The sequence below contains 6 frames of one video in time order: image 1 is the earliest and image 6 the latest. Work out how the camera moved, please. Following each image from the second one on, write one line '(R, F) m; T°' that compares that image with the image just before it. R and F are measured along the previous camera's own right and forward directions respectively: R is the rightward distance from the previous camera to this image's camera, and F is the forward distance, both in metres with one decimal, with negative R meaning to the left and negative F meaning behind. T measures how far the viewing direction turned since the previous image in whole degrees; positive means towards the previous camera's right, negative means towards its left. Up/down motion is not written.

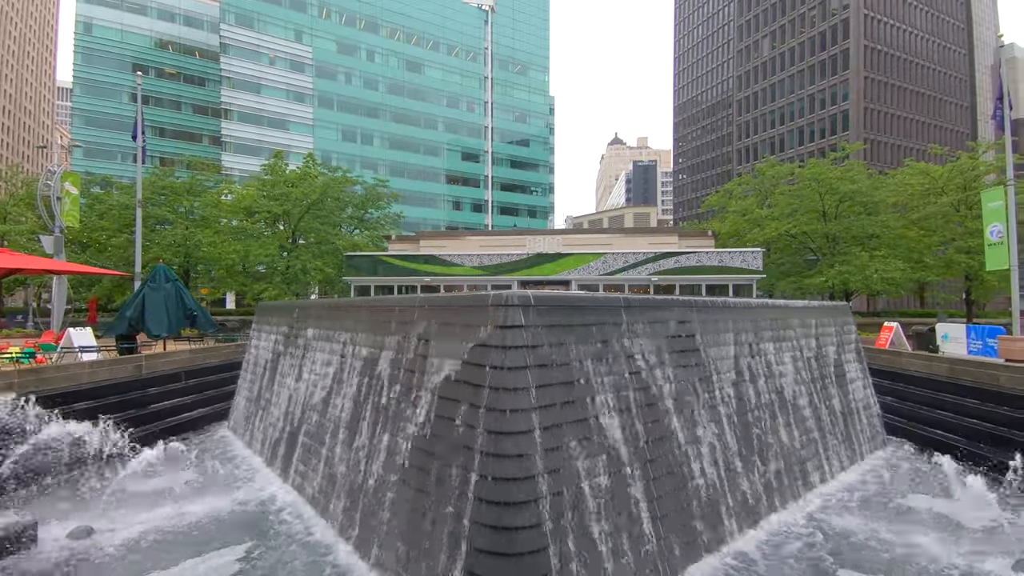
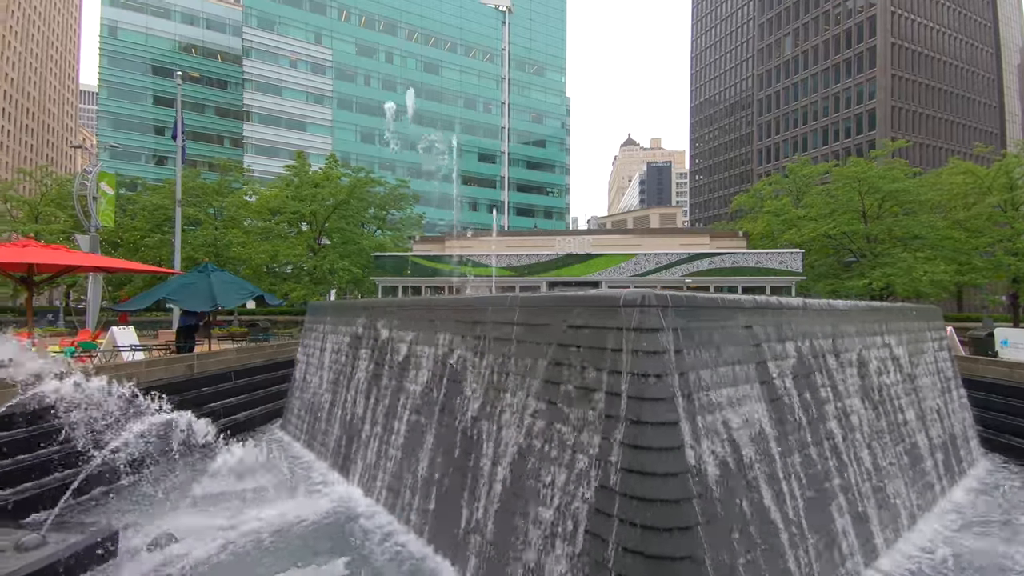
(-1.0, +0.3) m; -1°
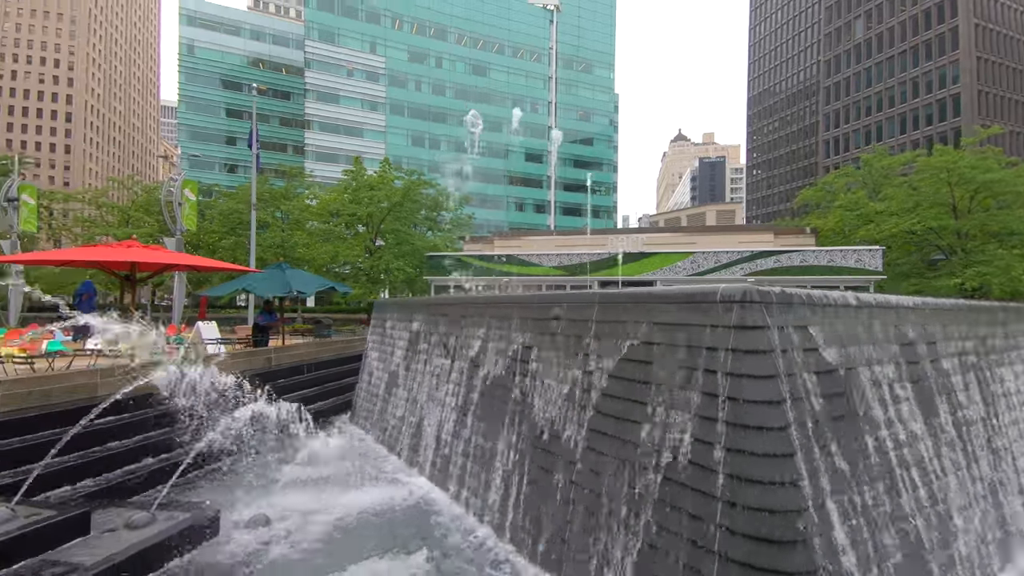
(-0.4, 0.0) m; -6°
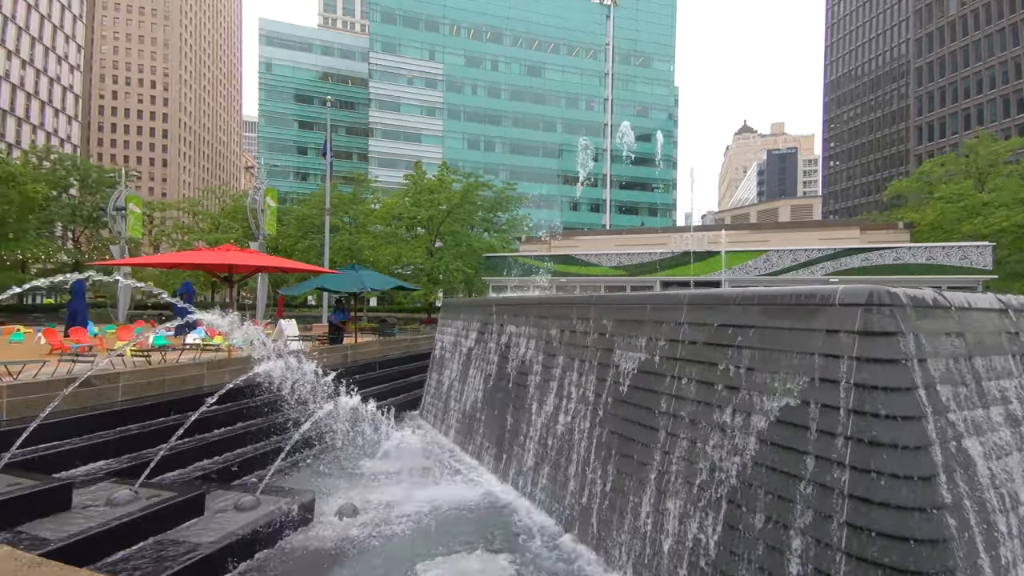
(-0.3, 0.0) m; -7°
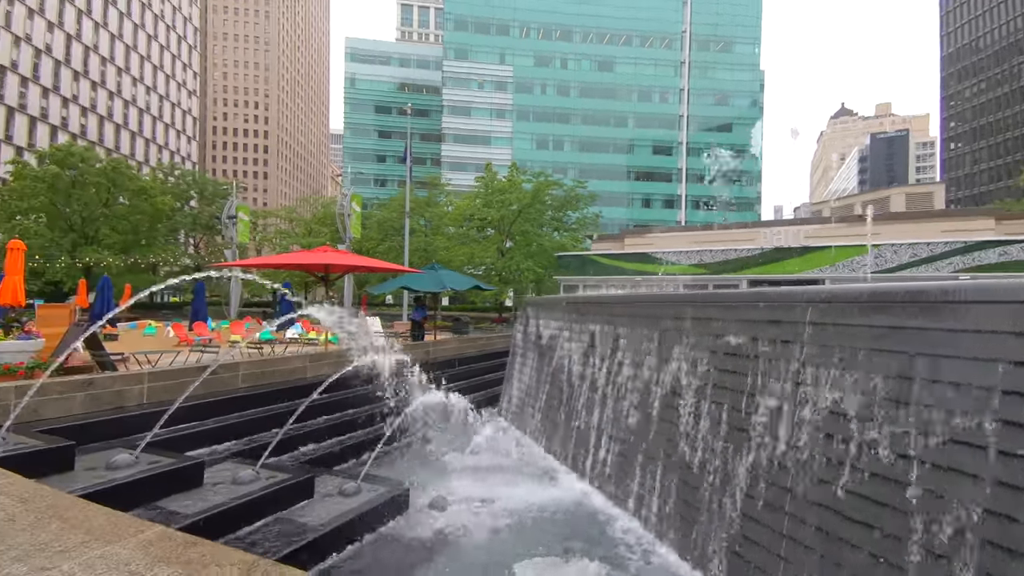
(-0.3, +0.1) m; -9°
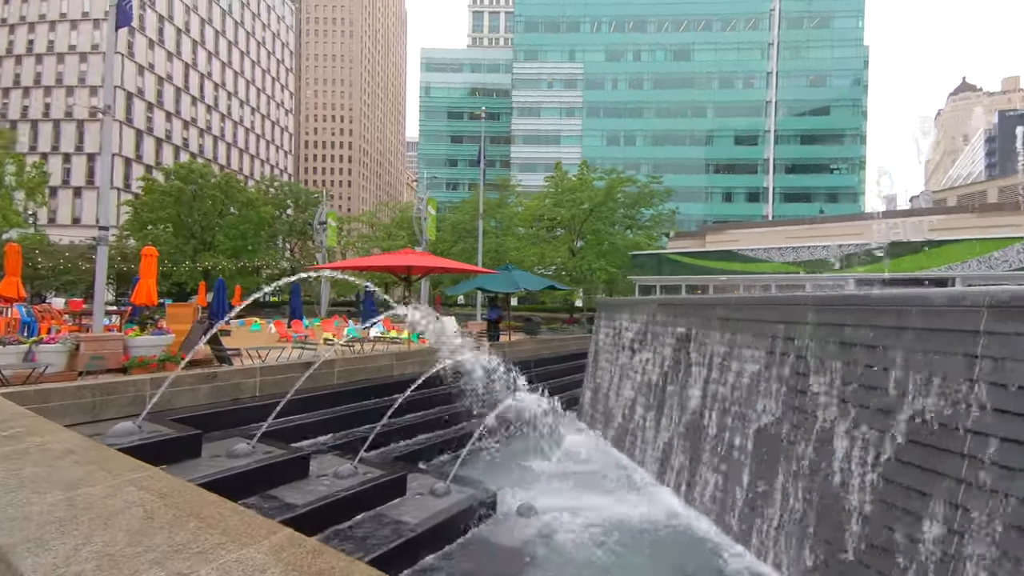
(-0.2, +0.2) m; -9°
